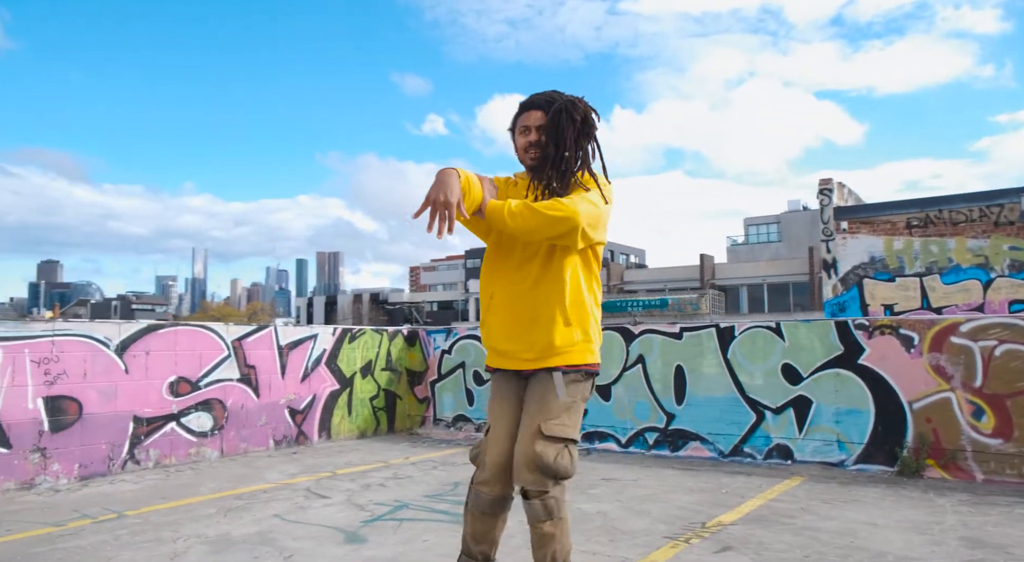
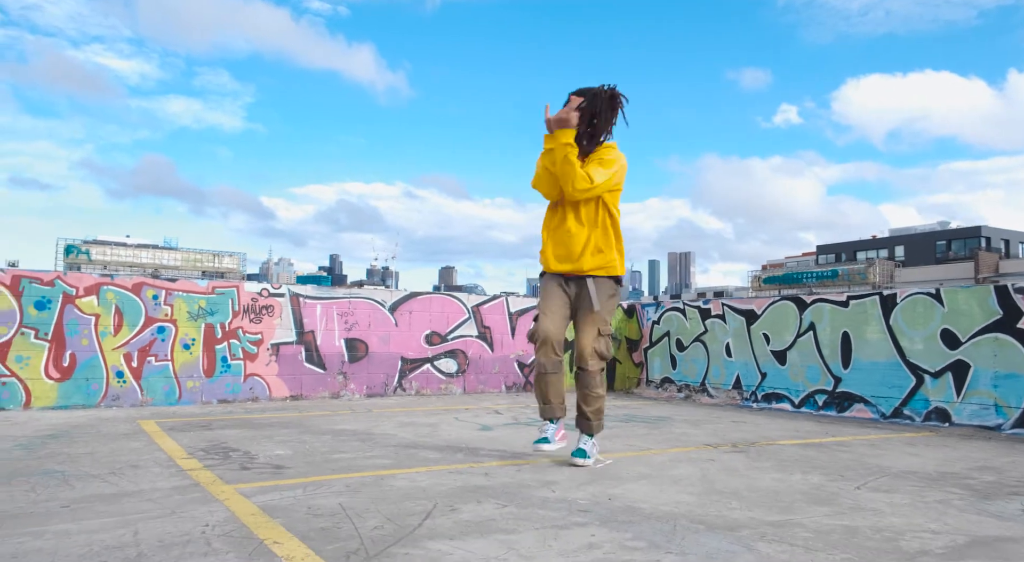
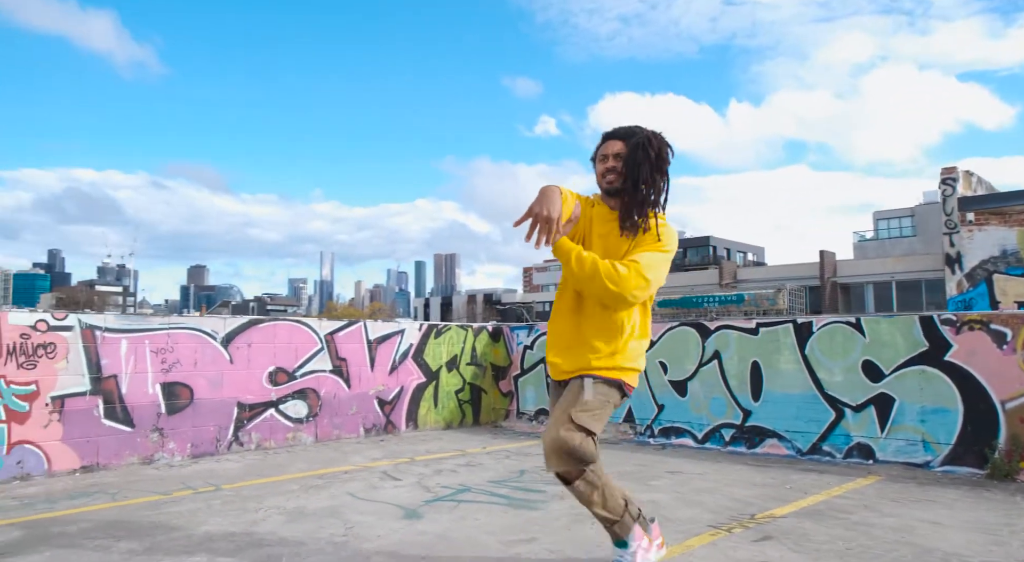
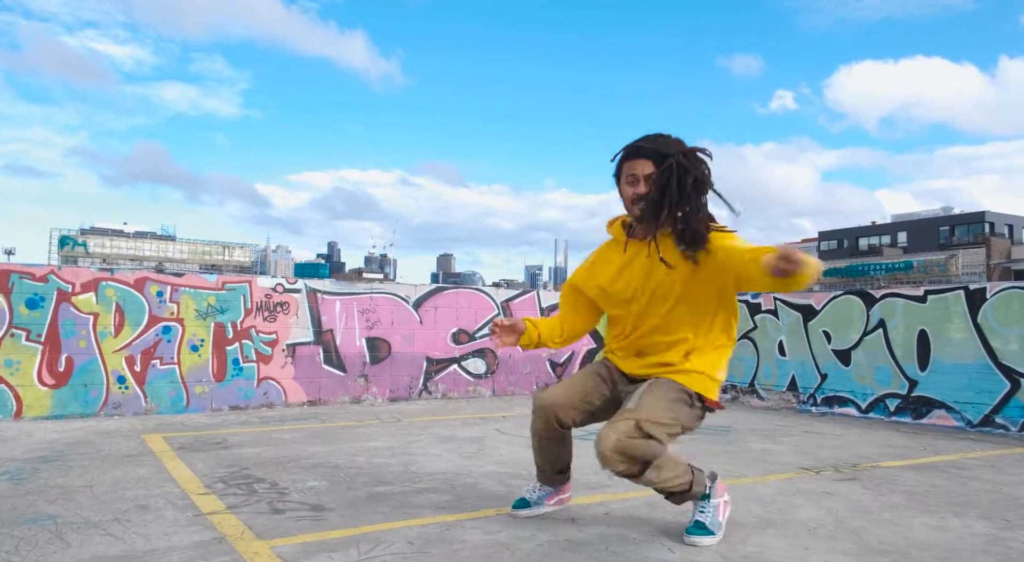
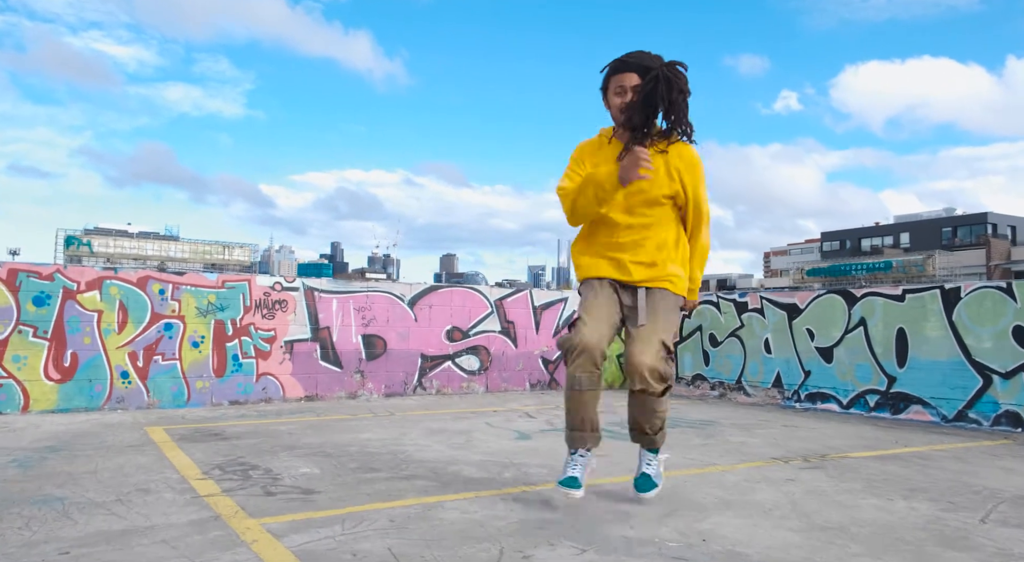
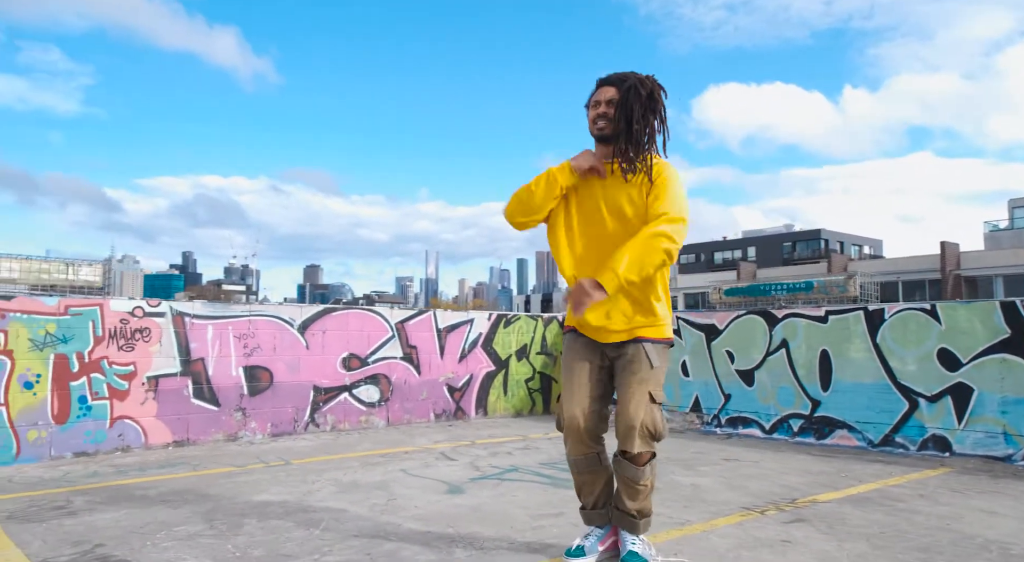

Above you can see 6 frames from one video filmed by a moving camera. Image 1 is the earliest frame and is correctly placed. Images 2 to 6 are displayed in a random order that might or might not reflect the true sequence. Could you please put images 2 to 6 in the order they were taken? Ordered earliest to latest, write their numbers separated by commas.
3, 6, 2, 5, 4
